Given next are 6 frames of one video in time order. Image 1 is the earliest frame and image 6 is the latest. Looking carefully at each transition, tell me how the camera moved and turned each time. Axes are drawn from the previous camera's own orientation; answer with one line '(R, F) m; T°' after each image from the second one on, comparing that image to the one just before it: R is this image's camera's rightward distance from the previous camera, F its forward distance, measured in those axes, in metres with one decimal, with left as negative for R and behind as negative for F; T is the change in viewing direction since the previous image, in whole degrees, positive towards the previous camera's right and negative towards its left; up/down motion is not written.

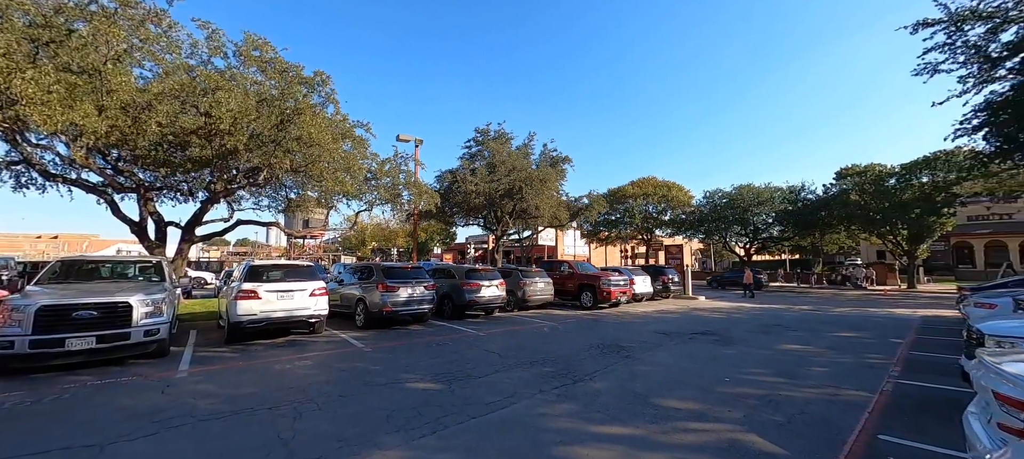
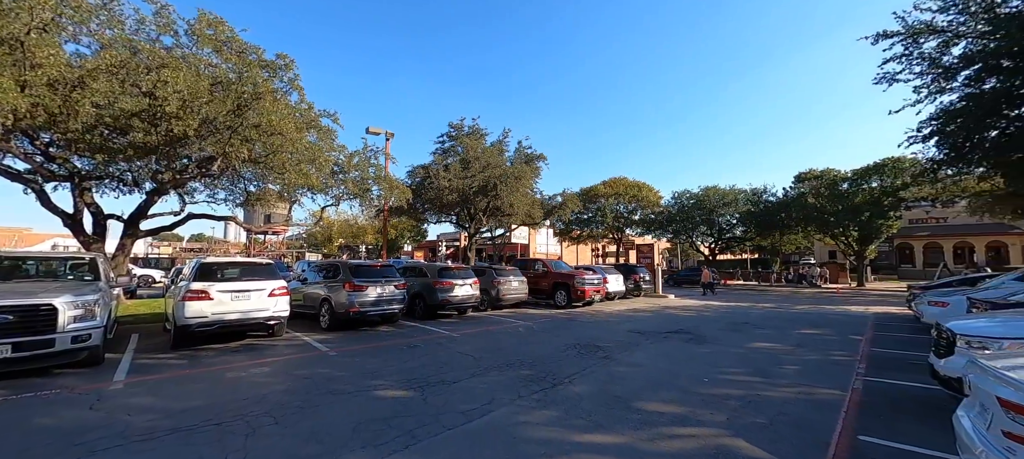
(-0.1, +0.3) m; +4°
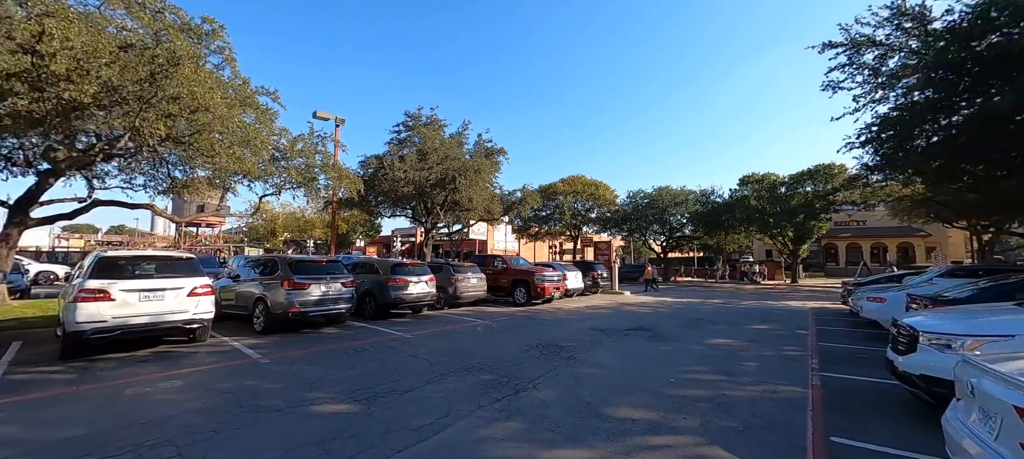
(-0.1, +0.5) m; +6°
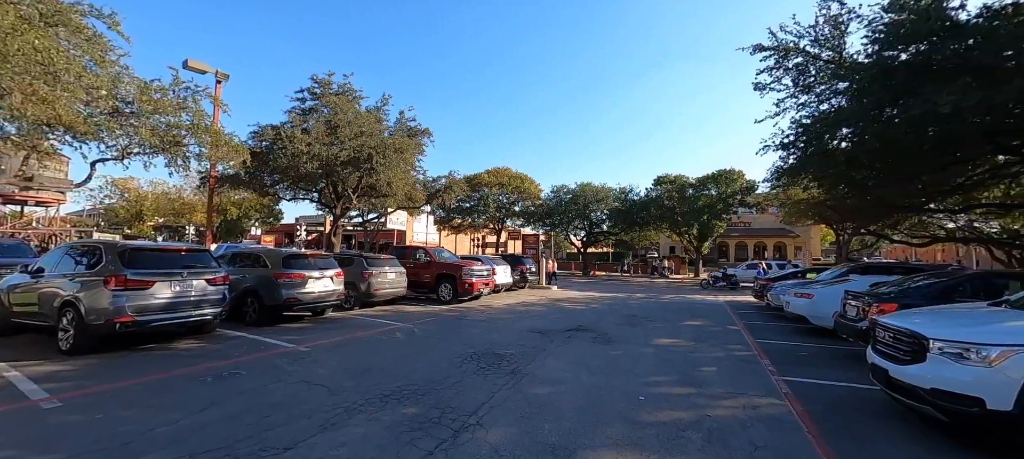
(-0.2, +1.5) m; +12°
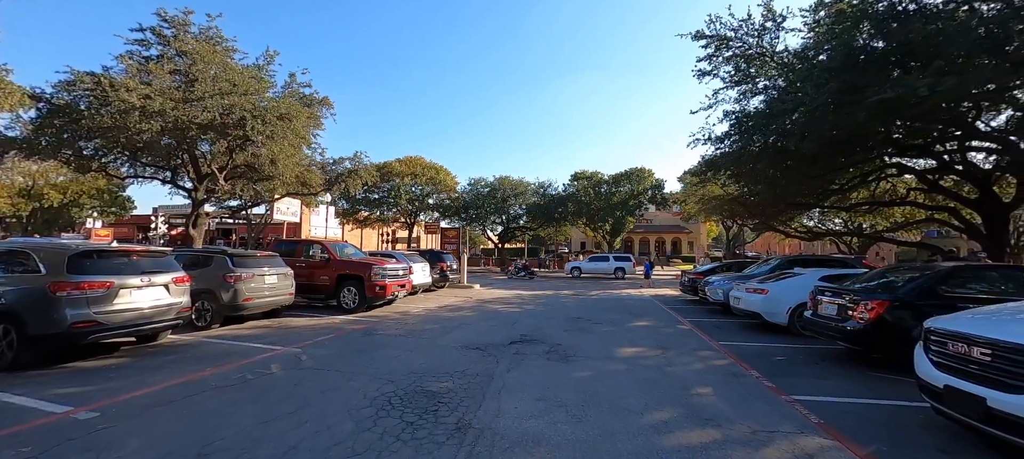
(-0.4, +2.0) m; +13°
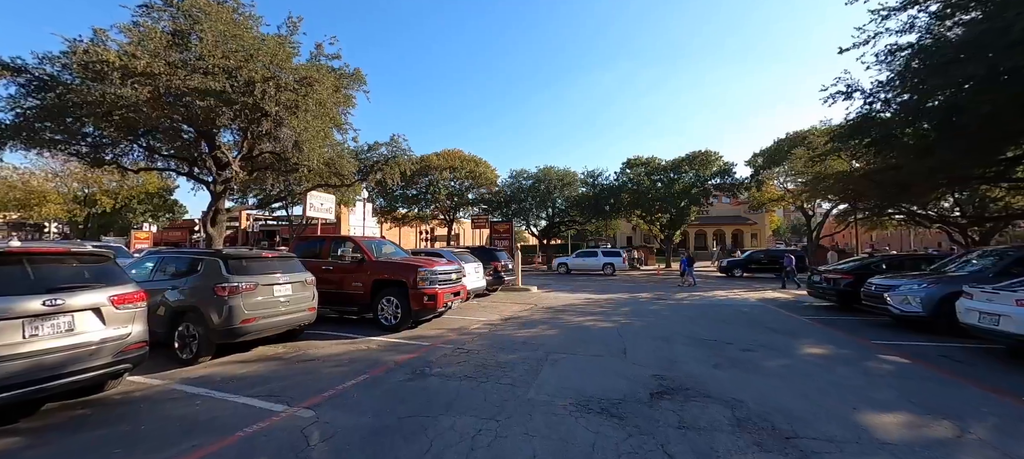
(-1.2, +2.8) m; -5°
